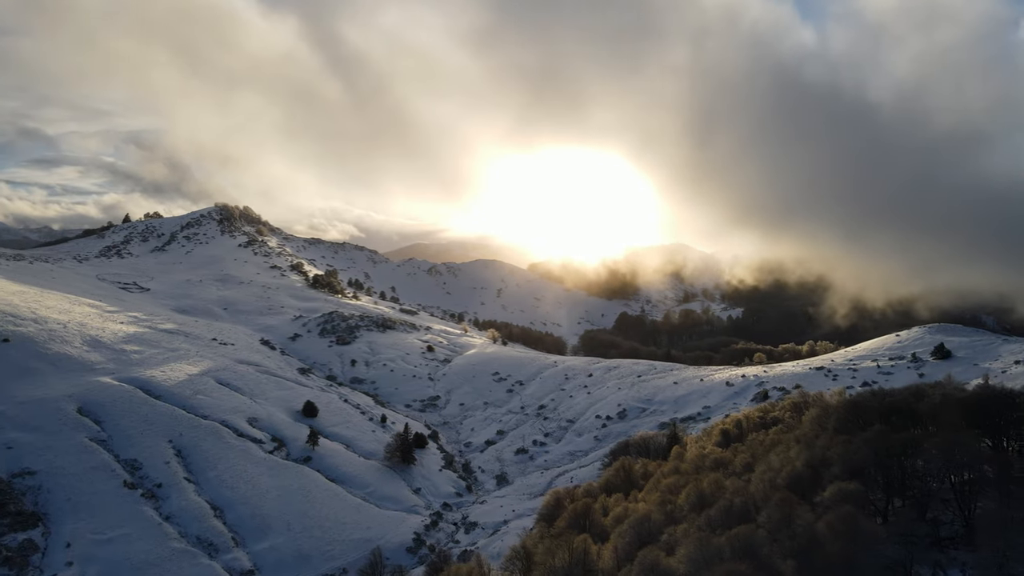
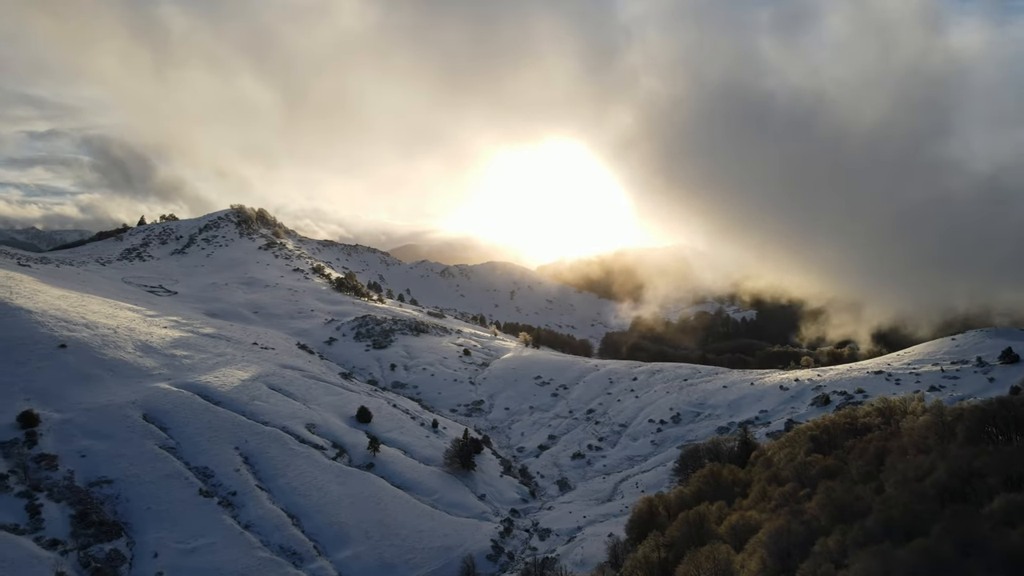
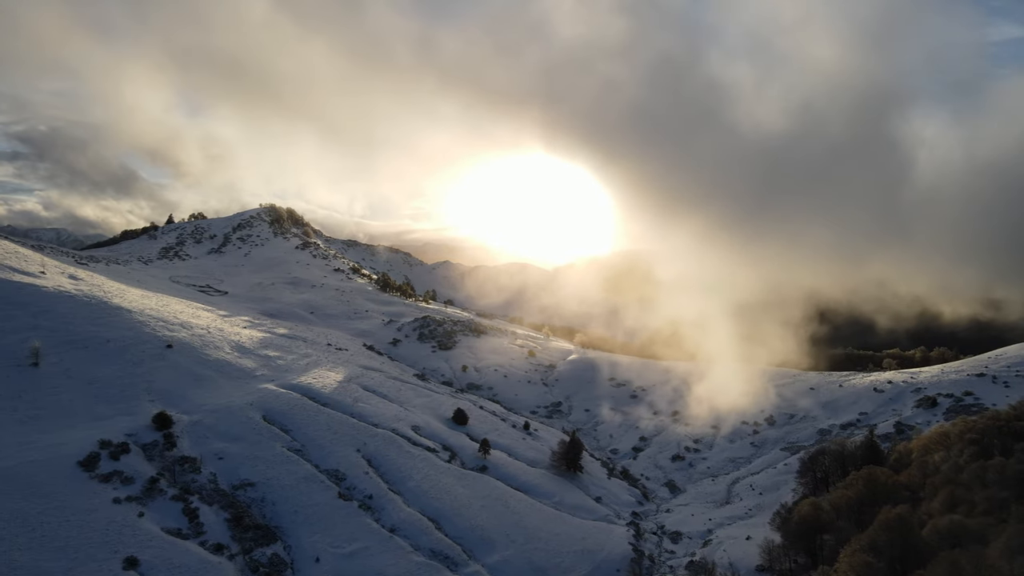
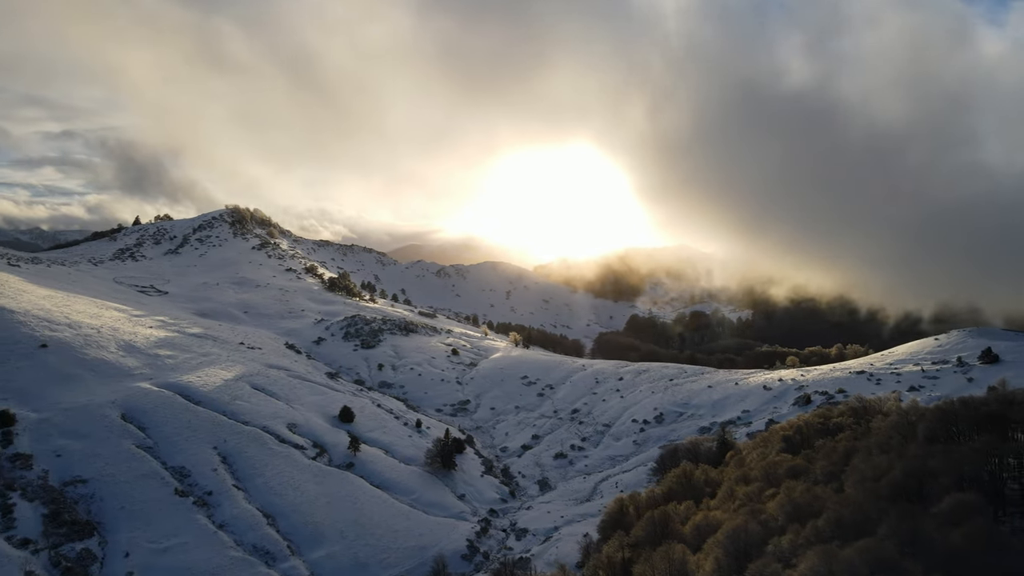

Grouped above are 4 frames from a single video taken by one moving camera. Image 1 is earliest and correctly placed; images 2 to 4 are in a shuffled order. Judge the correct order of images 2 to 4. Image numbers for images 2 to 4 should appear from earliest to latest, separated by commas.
4, 2, 3
